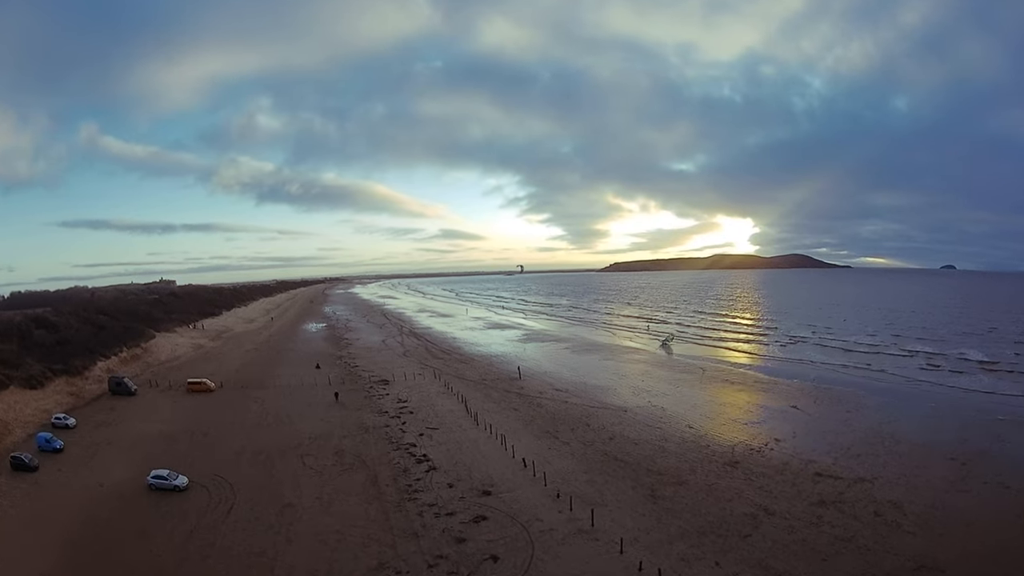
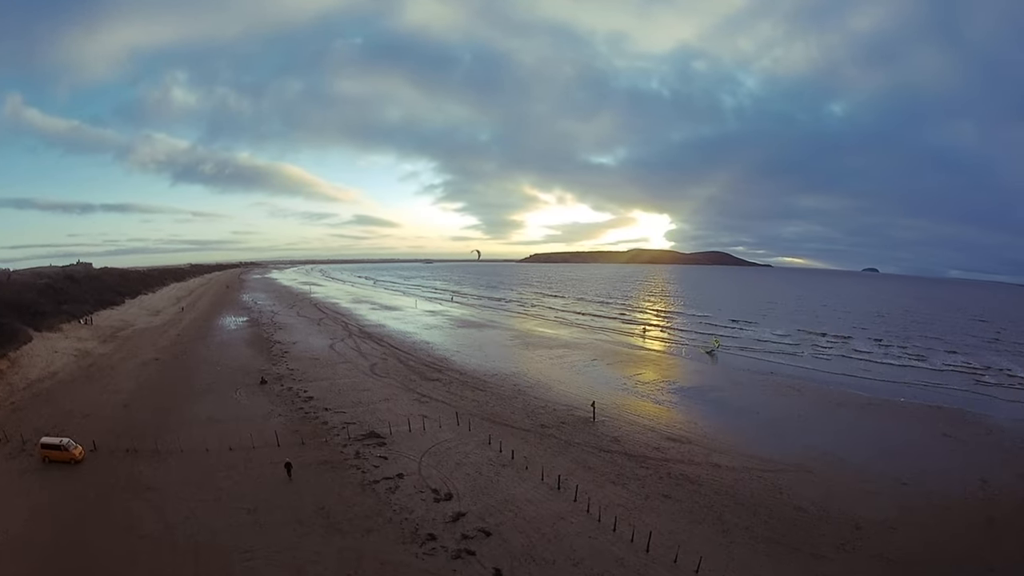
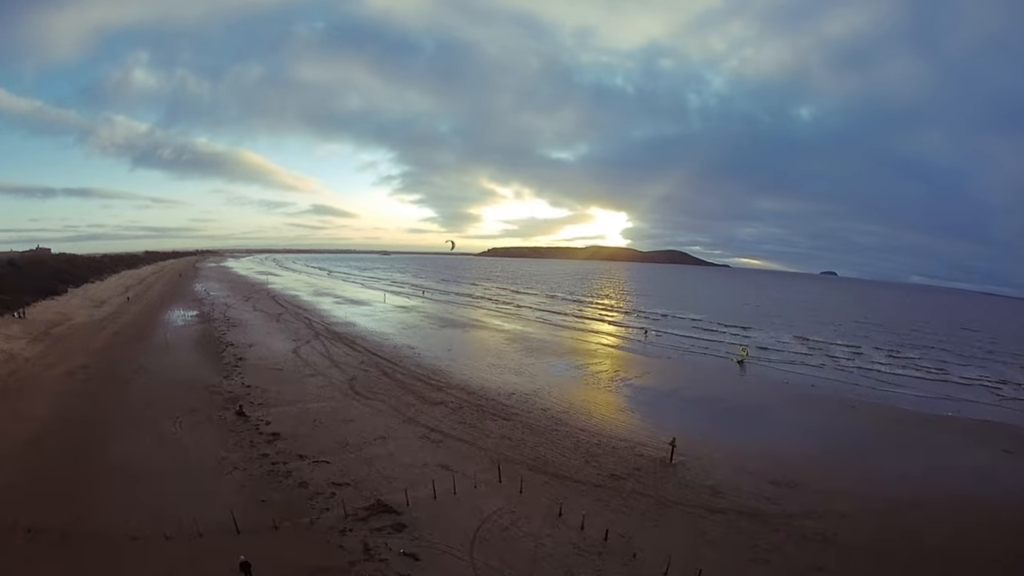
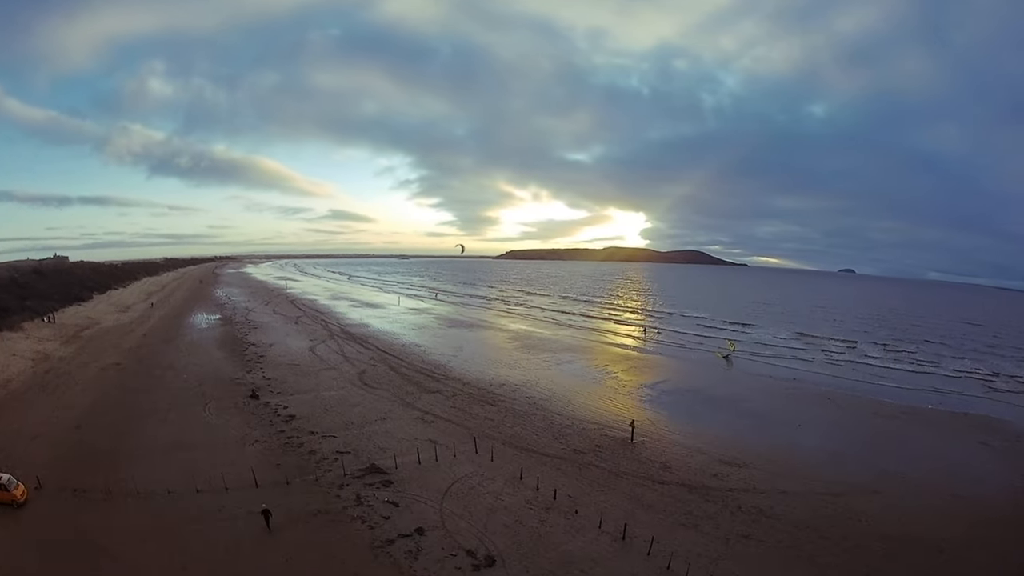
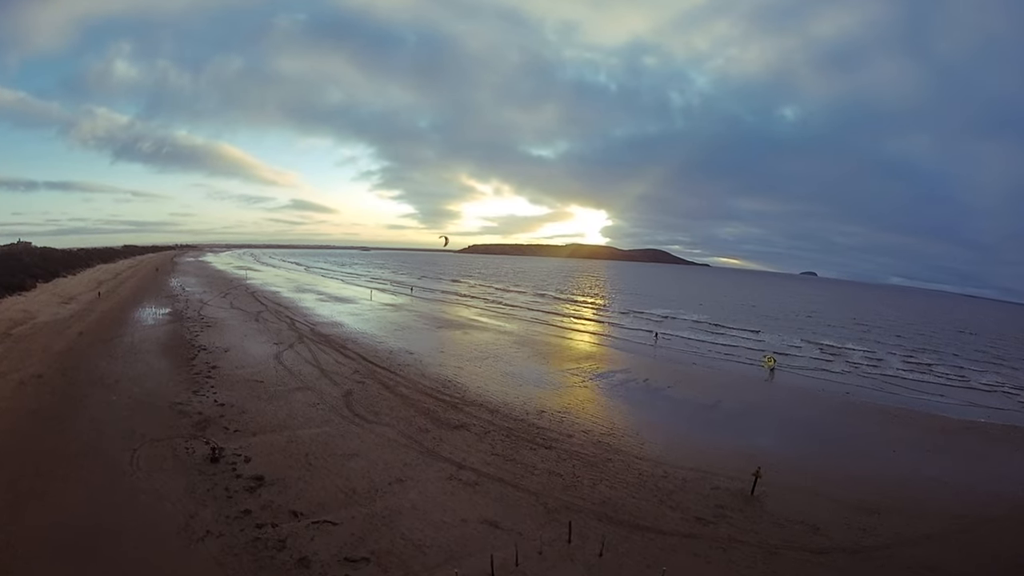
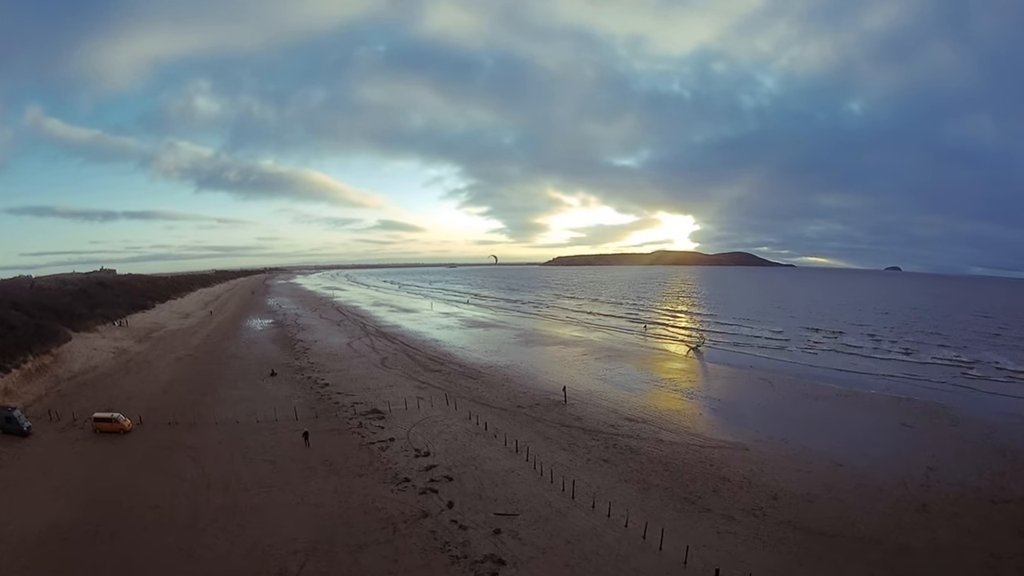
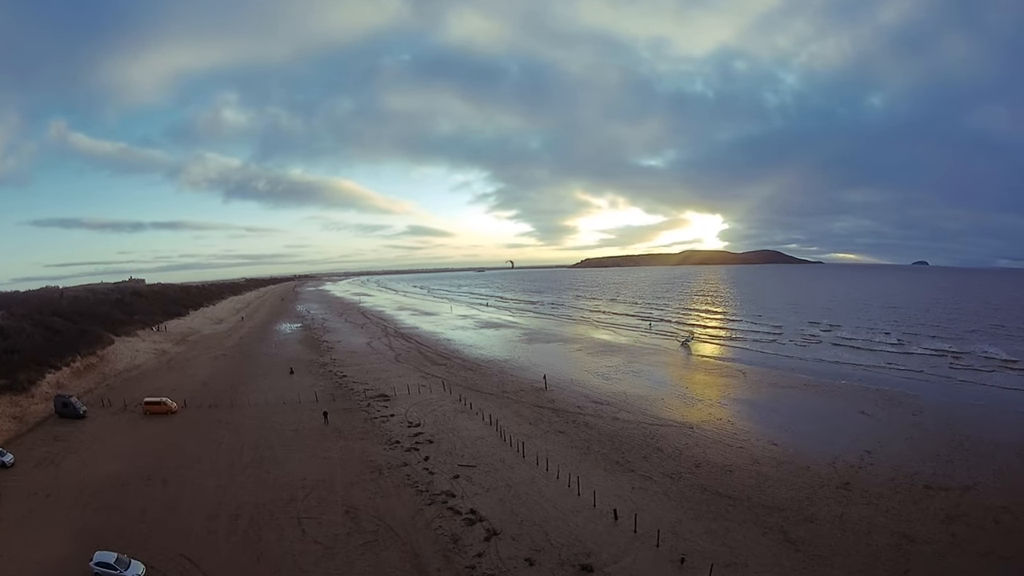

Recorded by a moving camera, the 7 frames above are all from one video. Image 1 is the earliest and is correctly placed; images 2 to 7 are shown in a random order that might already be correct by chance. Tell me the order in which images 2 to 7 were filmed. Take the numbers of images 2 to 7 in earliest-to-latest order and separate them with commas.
7, 6, 2, 4, 3, 5
